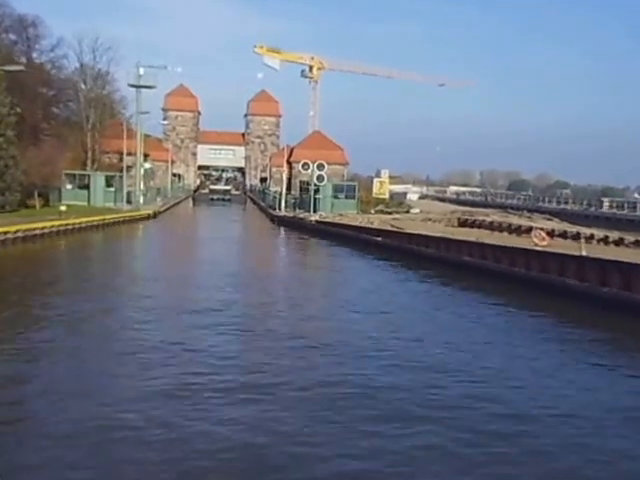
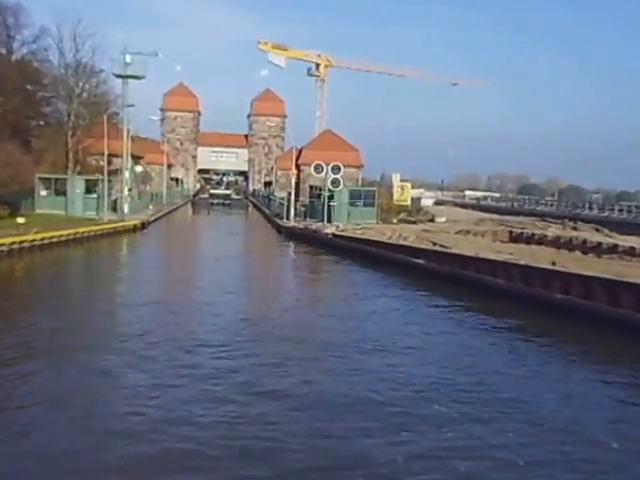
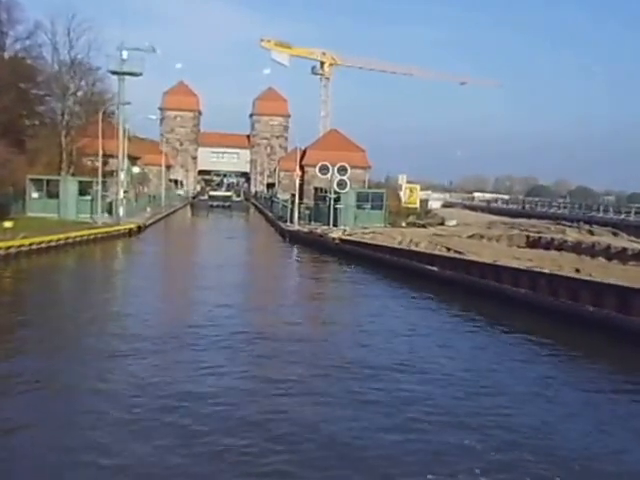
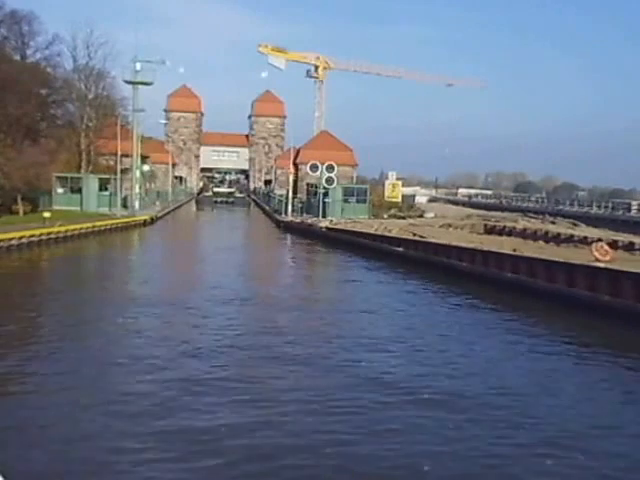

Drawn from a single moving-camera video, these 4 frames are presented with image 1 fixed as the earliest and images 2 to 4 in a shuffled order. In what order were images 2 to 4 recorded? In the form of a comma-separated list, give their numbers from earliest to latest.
4, 2, 3
